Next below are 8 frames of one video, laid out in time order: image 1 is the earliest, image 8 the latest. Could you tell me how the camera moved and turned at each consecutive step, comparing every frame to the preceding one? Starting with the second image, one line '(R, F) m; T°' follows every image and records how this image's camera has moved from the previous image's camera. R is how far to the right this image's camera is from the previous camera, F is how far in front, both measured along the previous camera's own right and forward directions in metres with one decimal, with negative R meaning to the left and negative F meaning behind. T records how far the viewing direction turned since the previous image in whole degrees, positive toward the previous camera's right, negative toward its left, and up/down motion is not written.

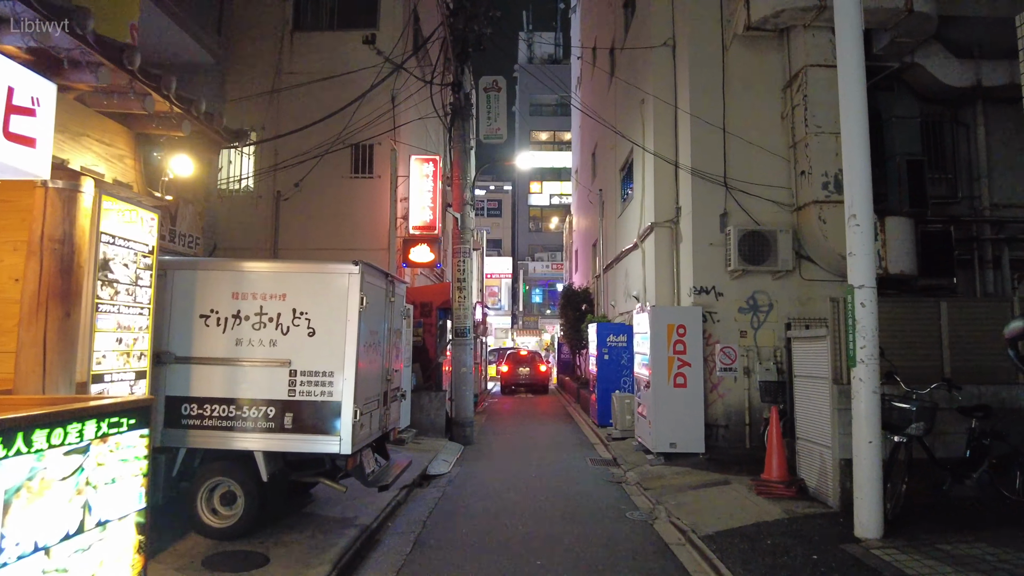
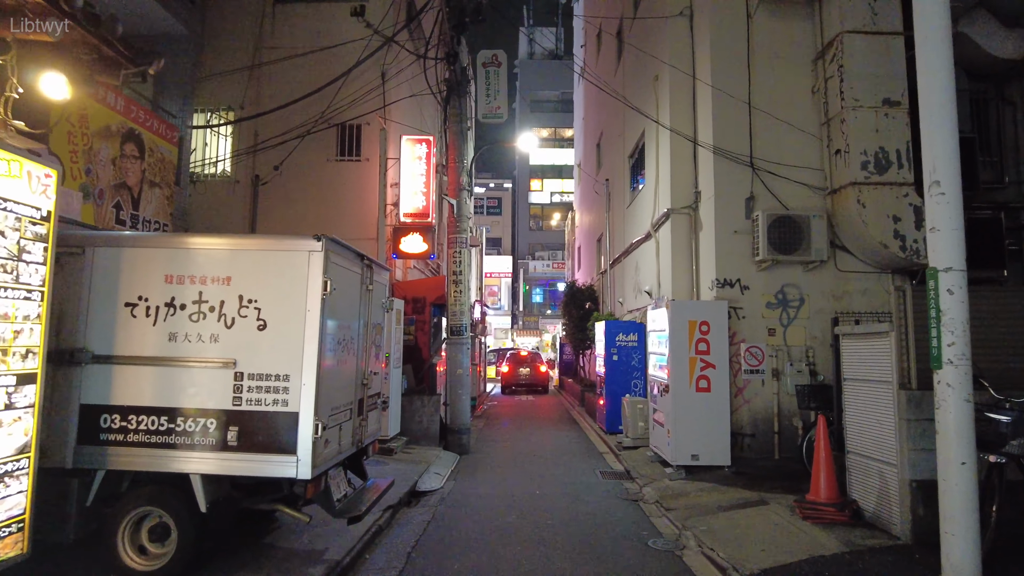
(0.0, +1.0) m; 0°
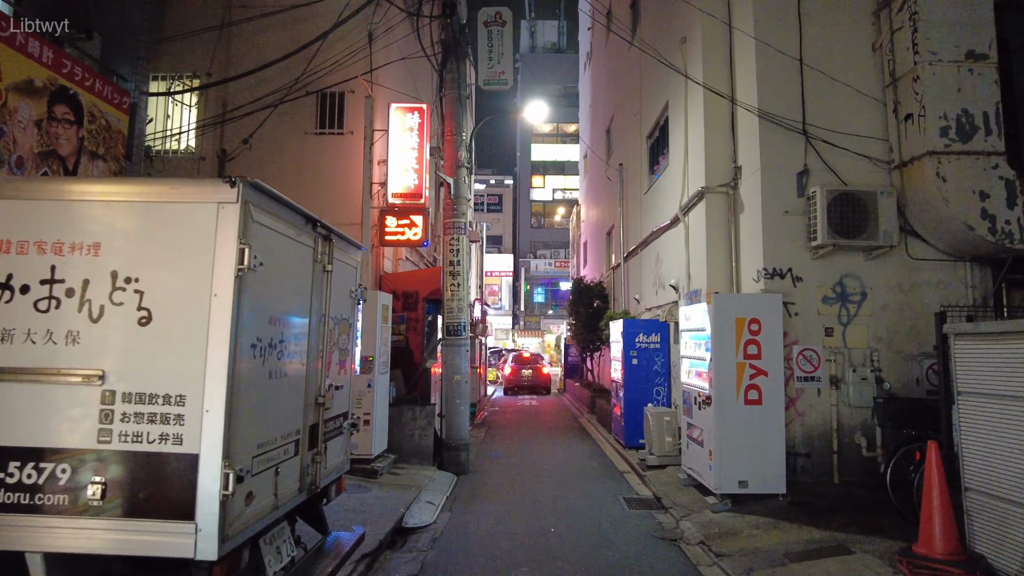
(-0.1, +1.5) m; 0°
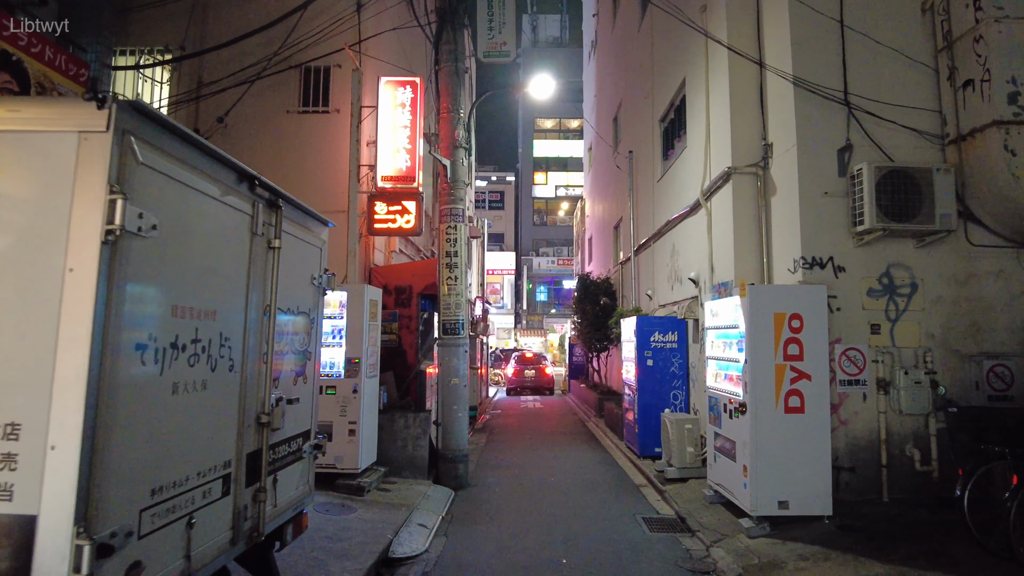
(0.0, +0.9) m; 0°
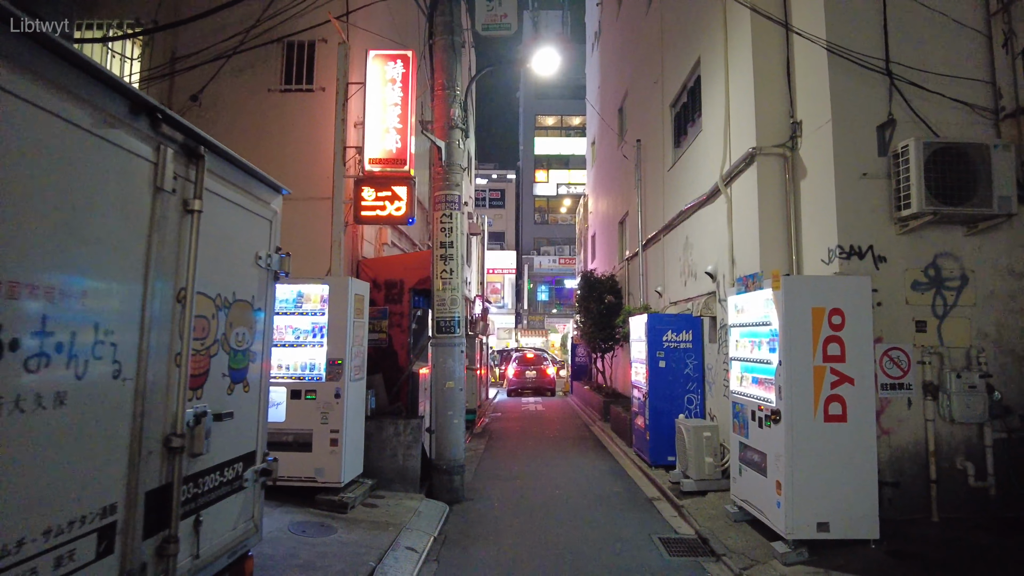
(0.0, +0.7) m; 0°
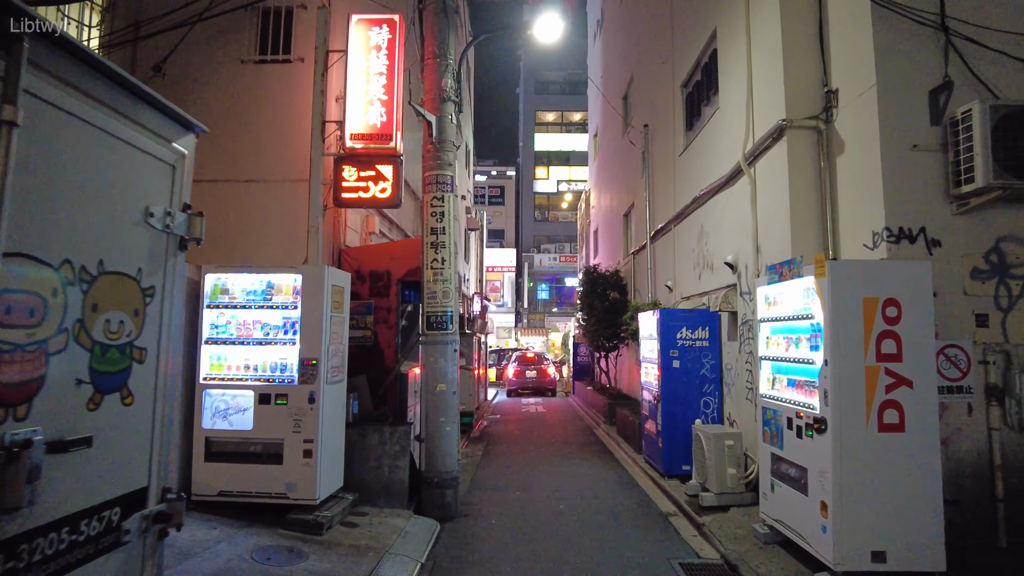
(0.0, +0.8) m; 0°
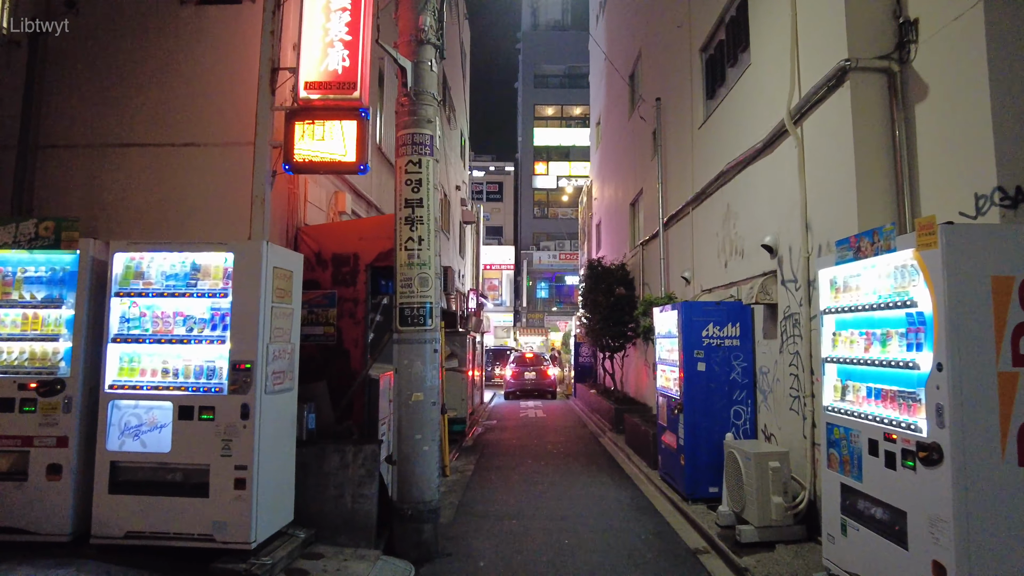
(0.0, +1.3) m; 0°
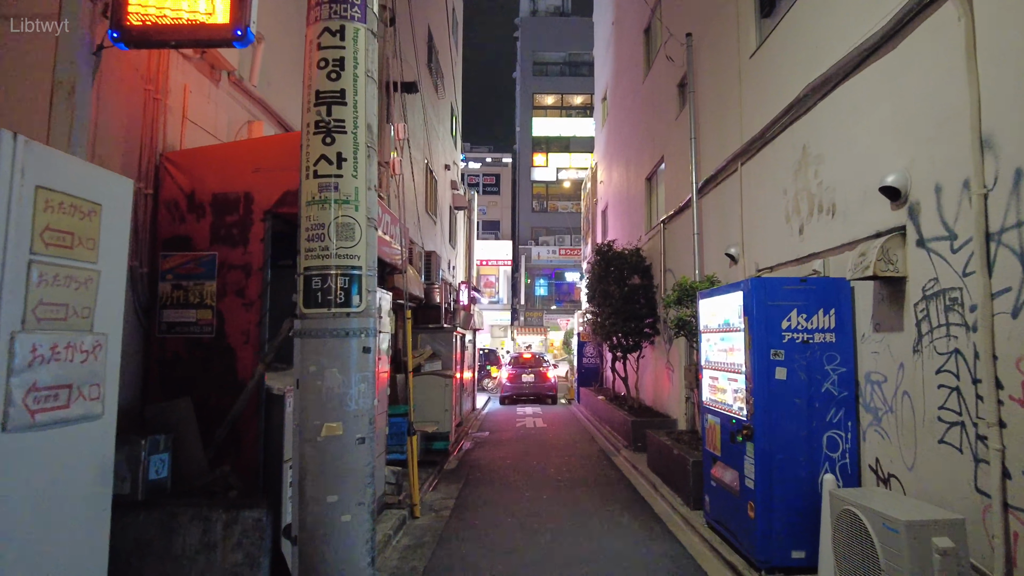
(+0.1, +2.2) m; 0°
